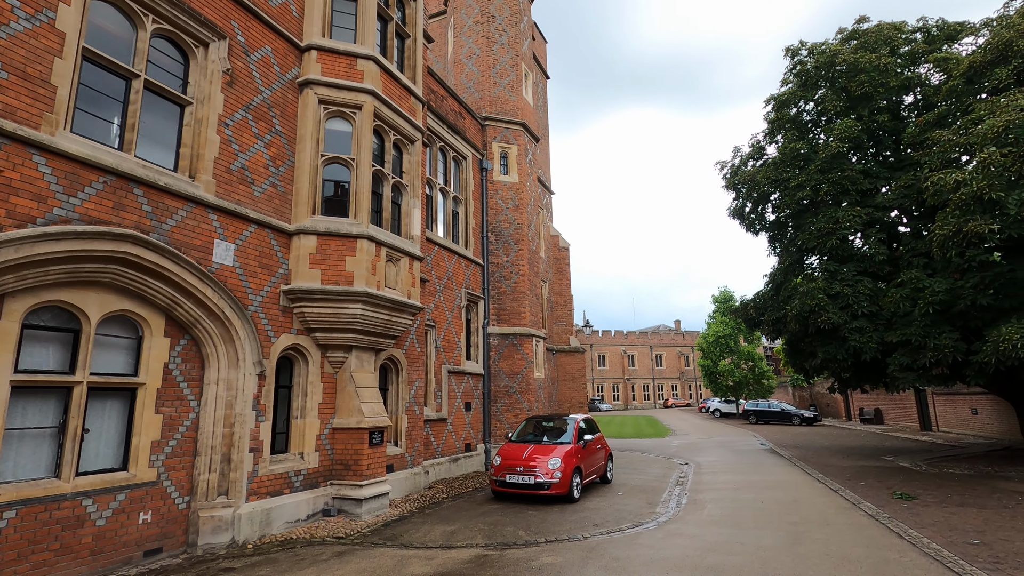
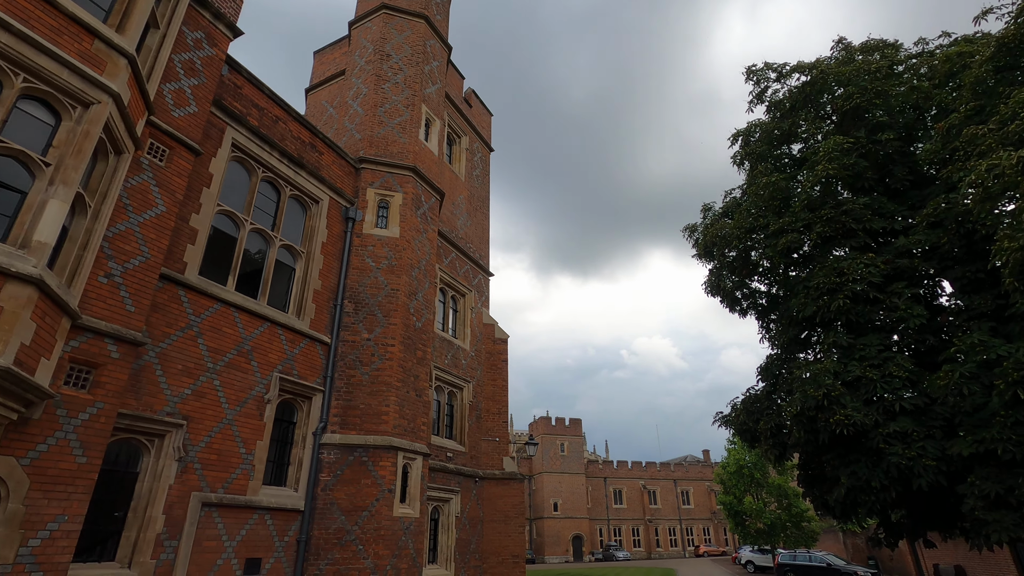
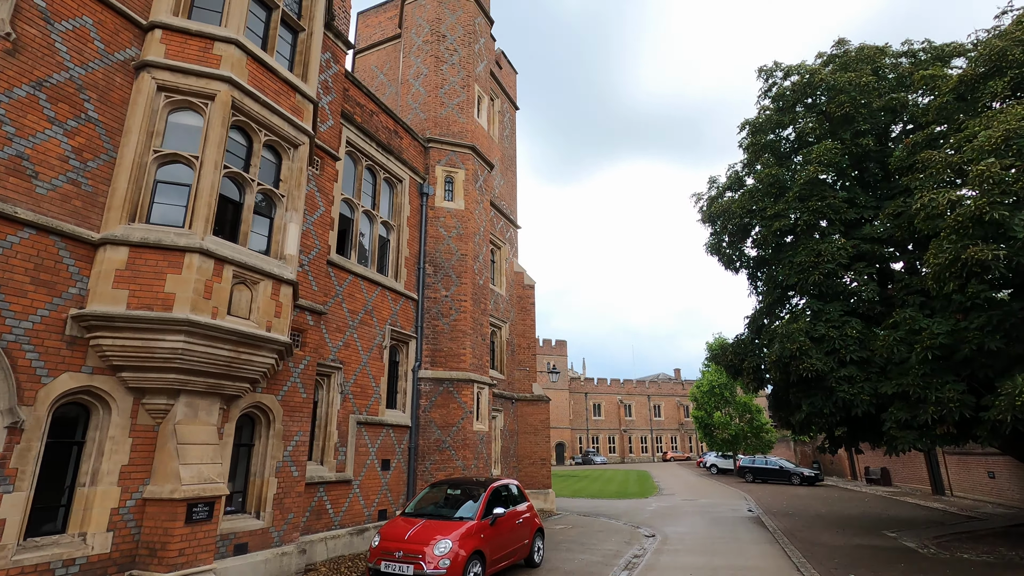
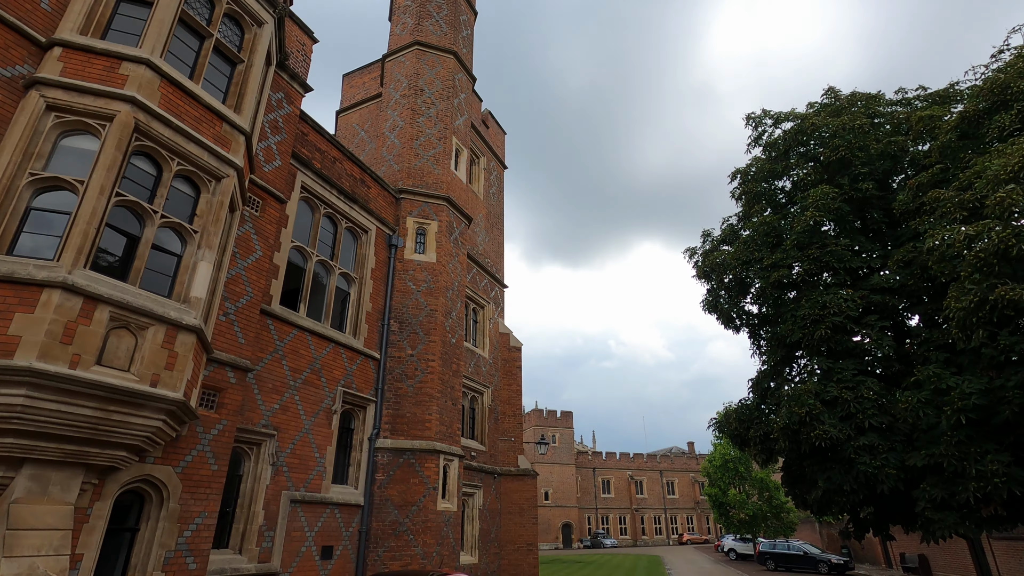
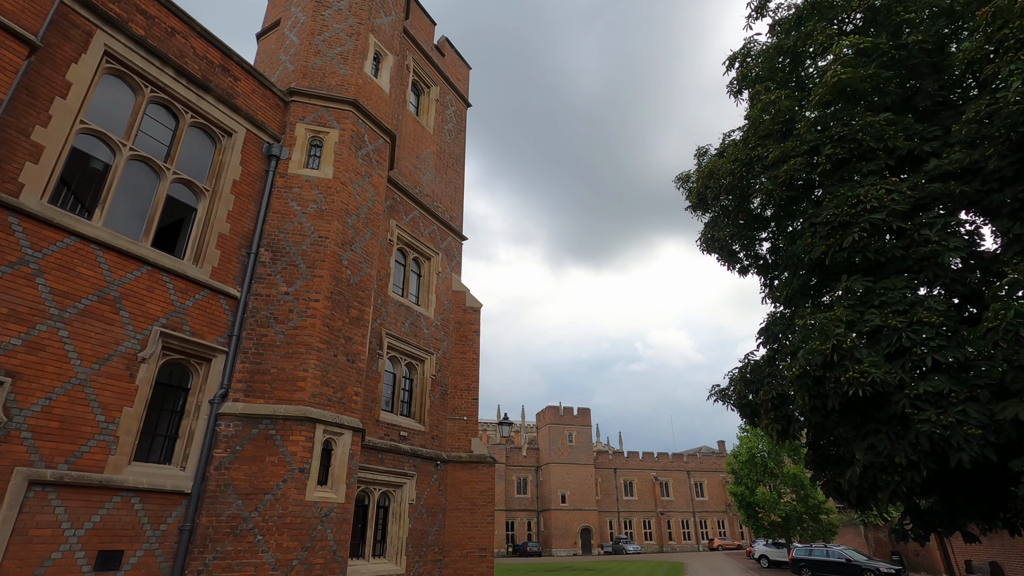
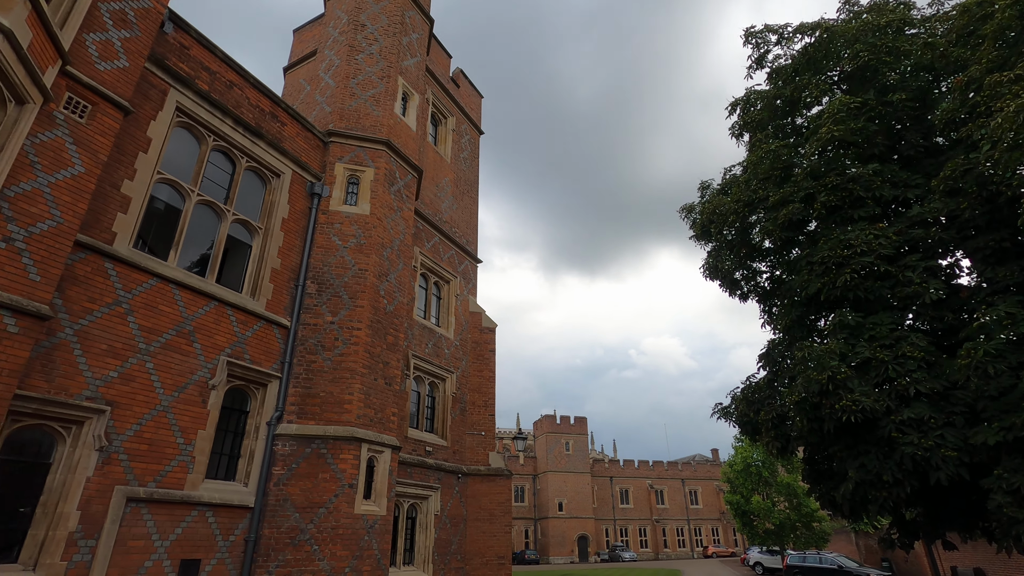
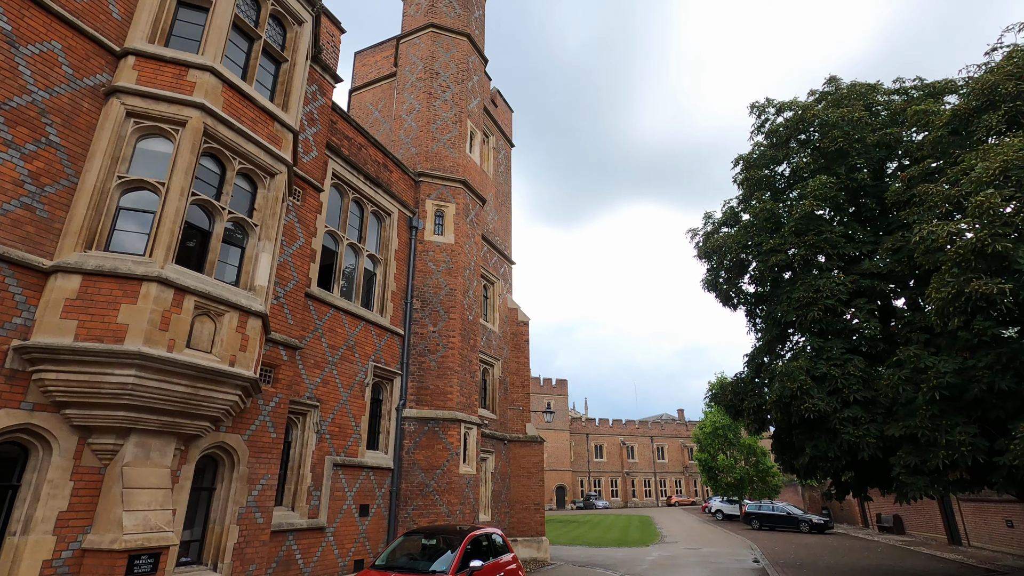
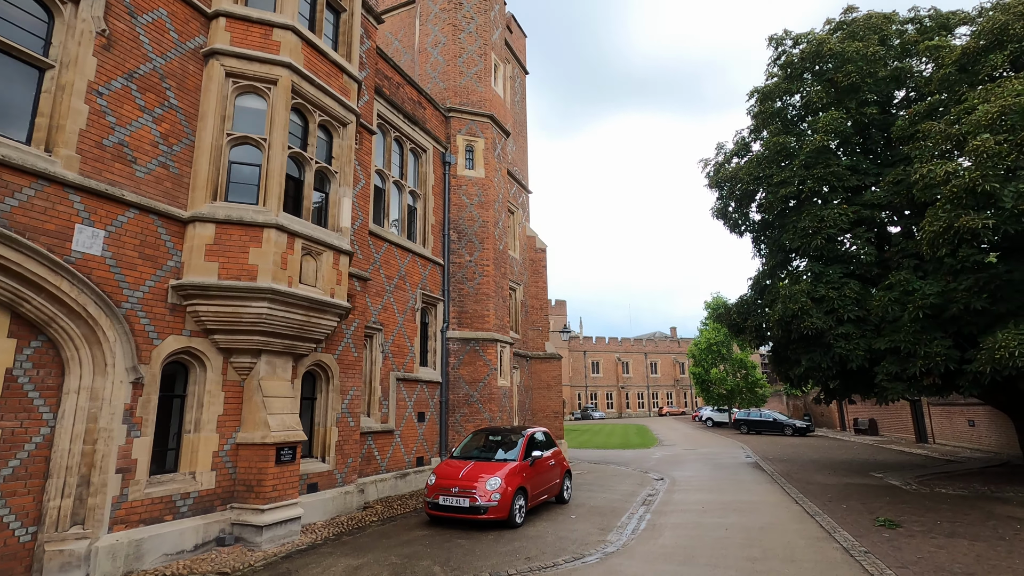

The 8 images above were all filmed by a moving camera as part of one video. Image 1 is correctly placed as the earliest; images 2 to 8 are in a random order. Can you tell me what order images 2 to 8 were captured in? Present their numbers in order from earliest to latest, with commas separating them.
8, 3, 7, 4, 2, 6, 5
